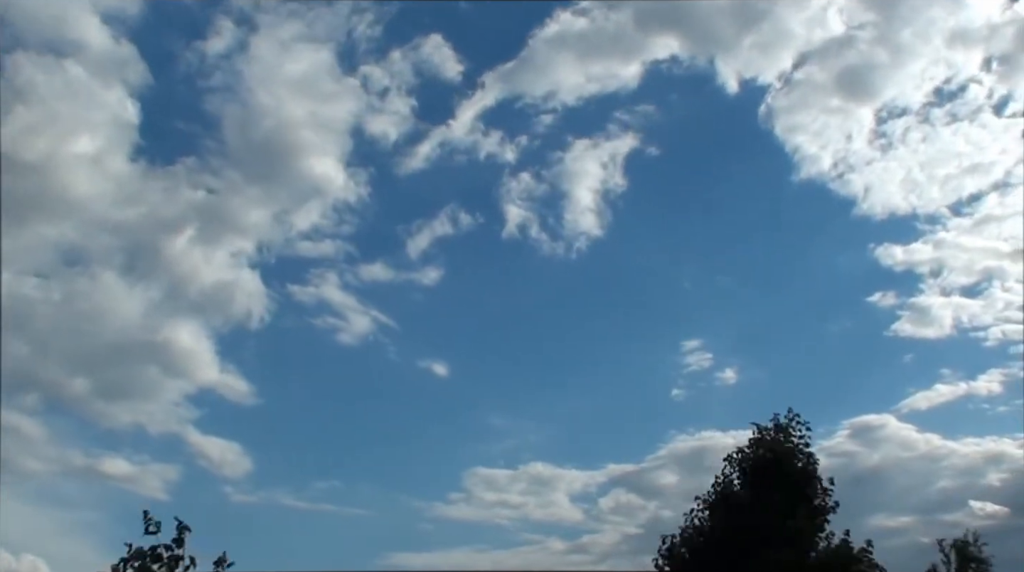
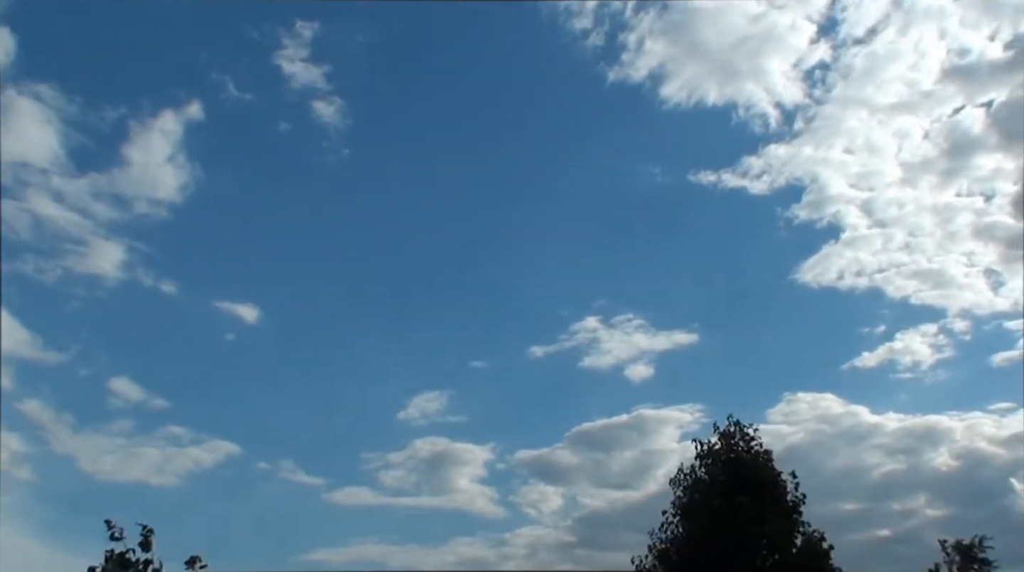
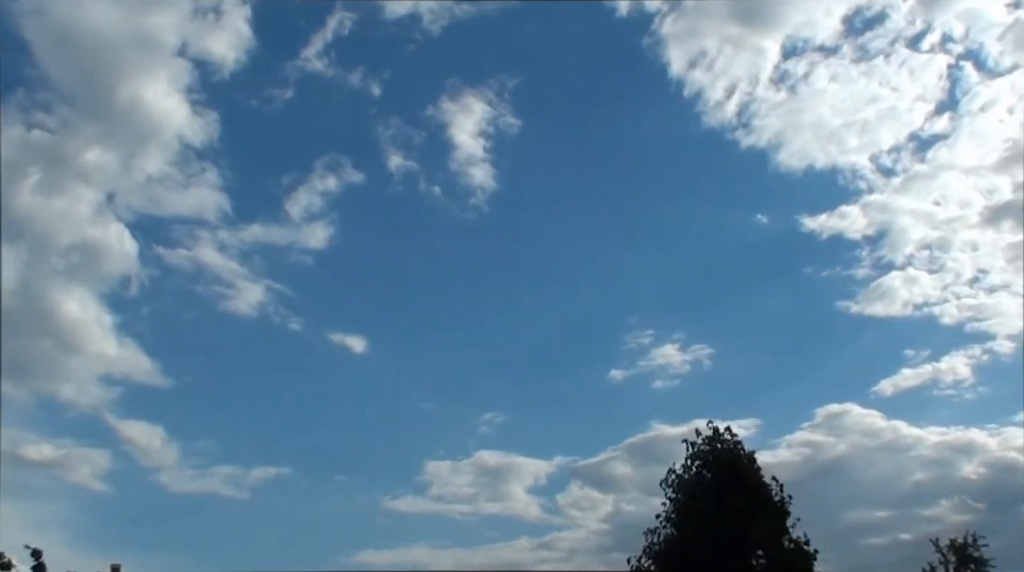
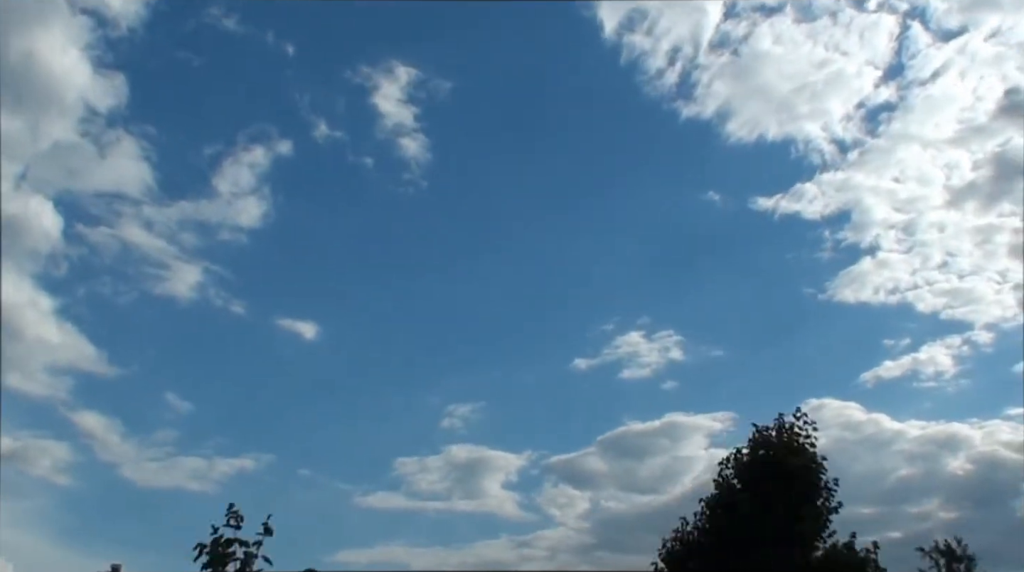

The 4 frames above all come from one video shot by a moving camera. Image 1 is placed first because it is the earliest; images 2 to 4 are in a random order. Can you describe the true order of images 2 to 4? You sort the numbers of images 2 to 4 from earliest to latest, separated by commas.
3, 4, 2
